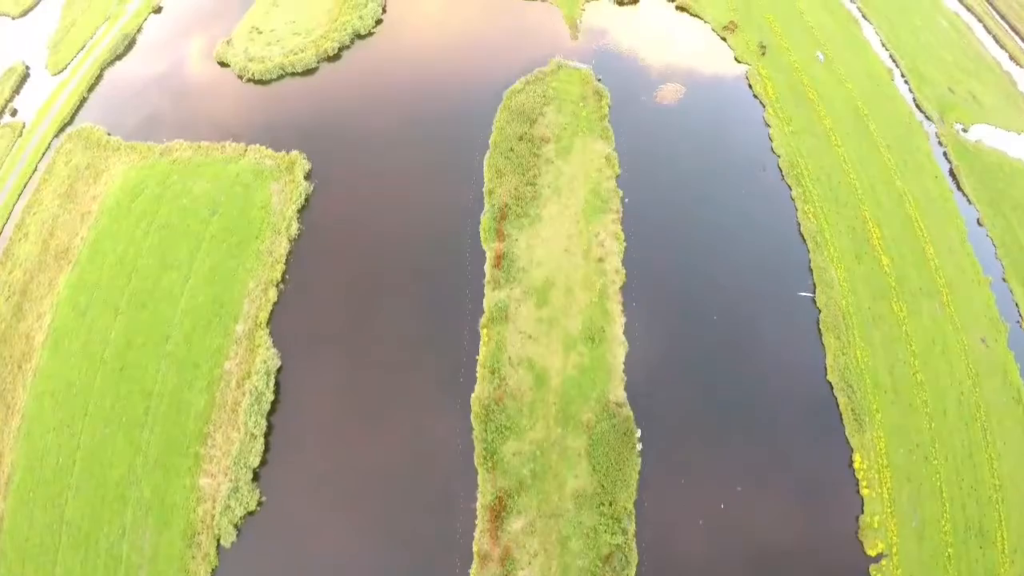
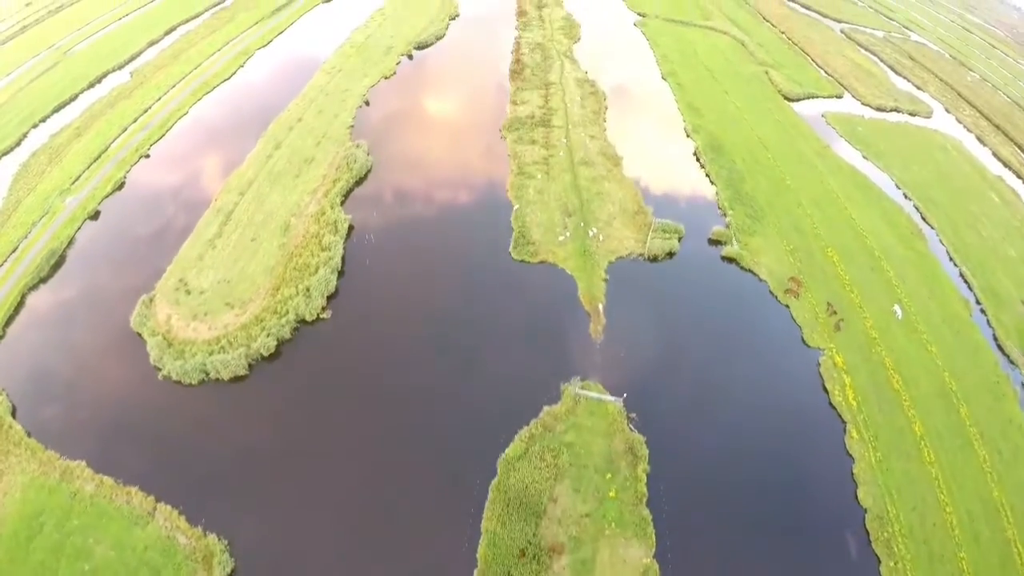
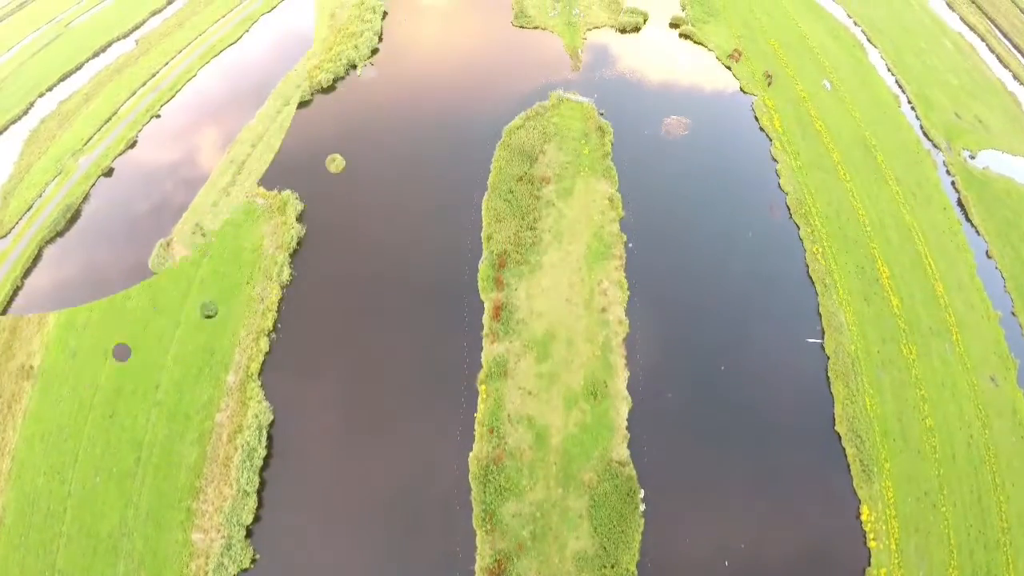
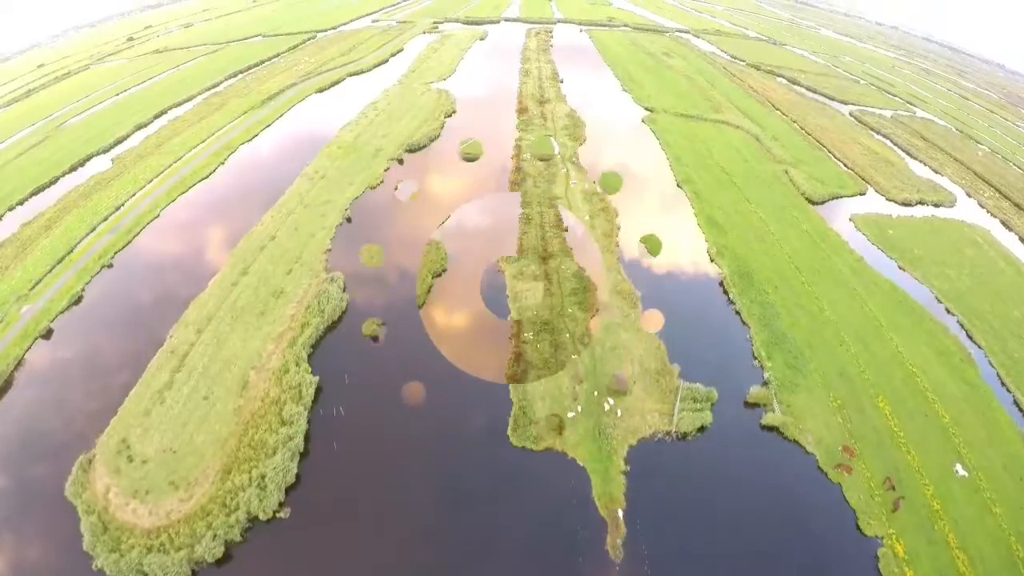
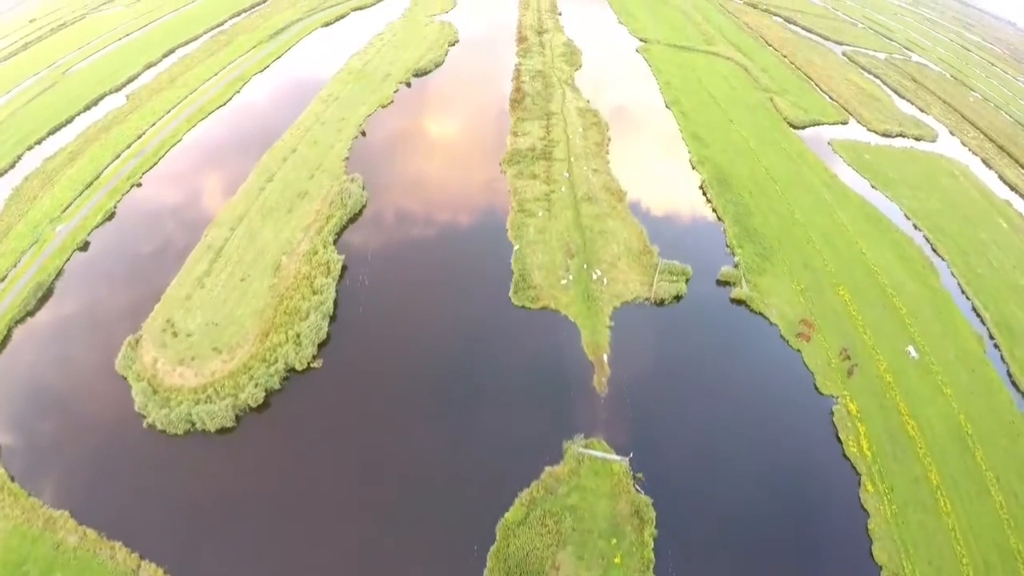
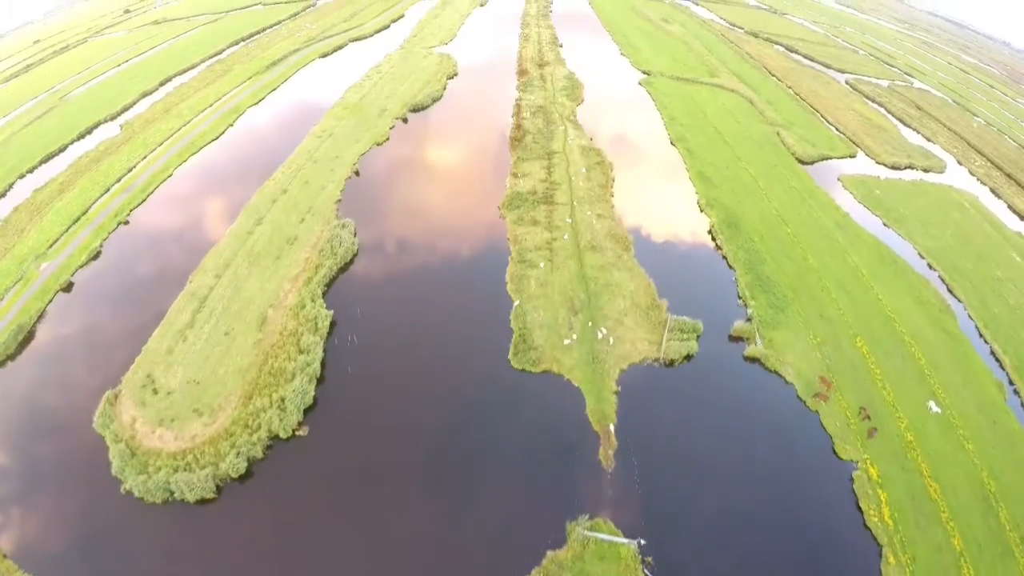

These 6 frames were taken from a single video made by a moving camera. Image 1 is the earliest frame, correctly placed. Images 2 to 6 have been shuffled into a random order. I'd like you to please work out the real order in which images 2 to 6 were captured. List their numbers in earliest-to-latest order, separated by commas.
3, 2, 5, 6, 4
